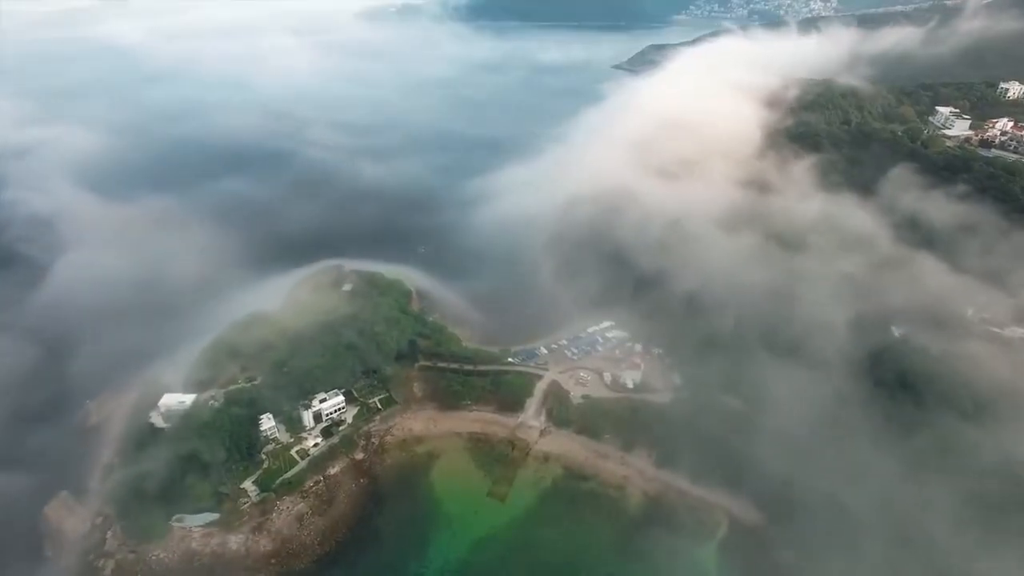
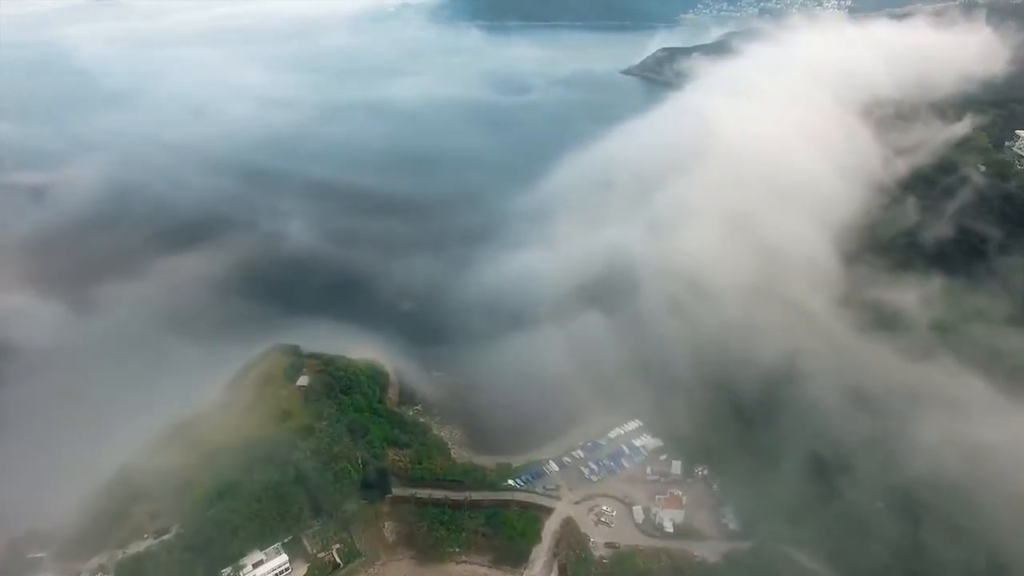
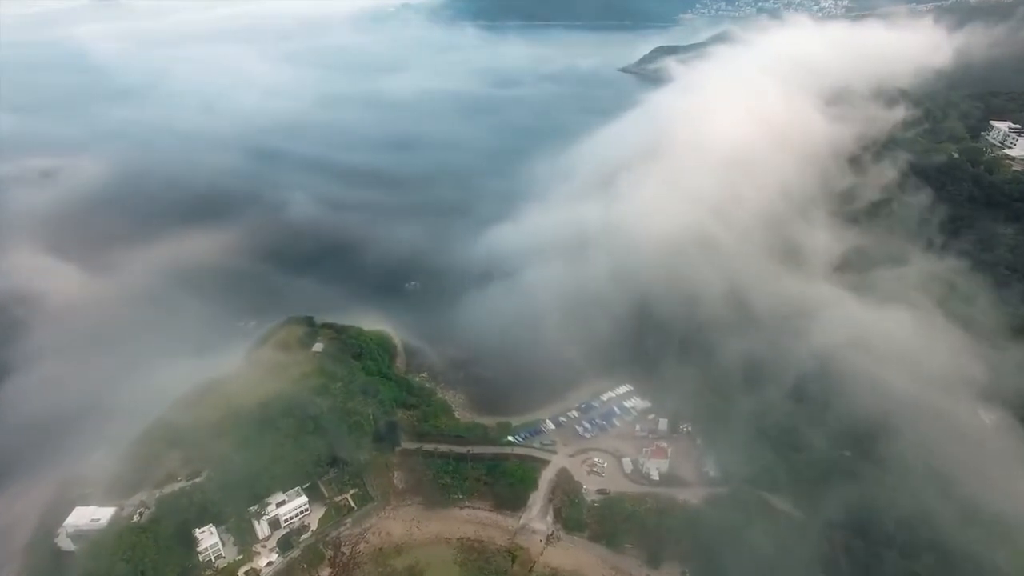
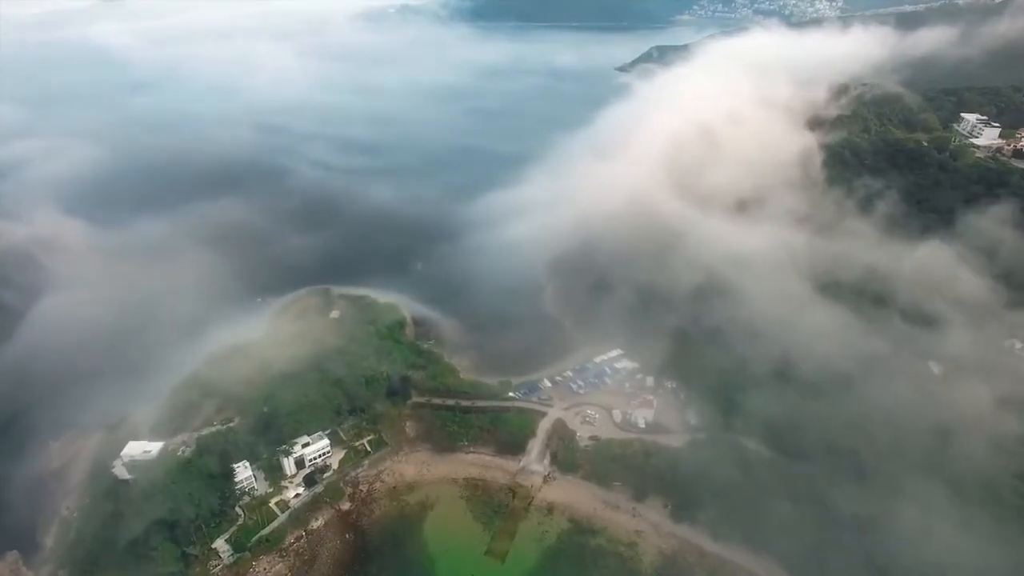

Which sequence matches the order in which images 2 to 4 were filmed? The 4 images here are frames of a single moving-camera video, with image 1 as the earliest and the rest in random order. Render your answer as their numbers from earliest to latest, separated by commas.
4, 3, 2
